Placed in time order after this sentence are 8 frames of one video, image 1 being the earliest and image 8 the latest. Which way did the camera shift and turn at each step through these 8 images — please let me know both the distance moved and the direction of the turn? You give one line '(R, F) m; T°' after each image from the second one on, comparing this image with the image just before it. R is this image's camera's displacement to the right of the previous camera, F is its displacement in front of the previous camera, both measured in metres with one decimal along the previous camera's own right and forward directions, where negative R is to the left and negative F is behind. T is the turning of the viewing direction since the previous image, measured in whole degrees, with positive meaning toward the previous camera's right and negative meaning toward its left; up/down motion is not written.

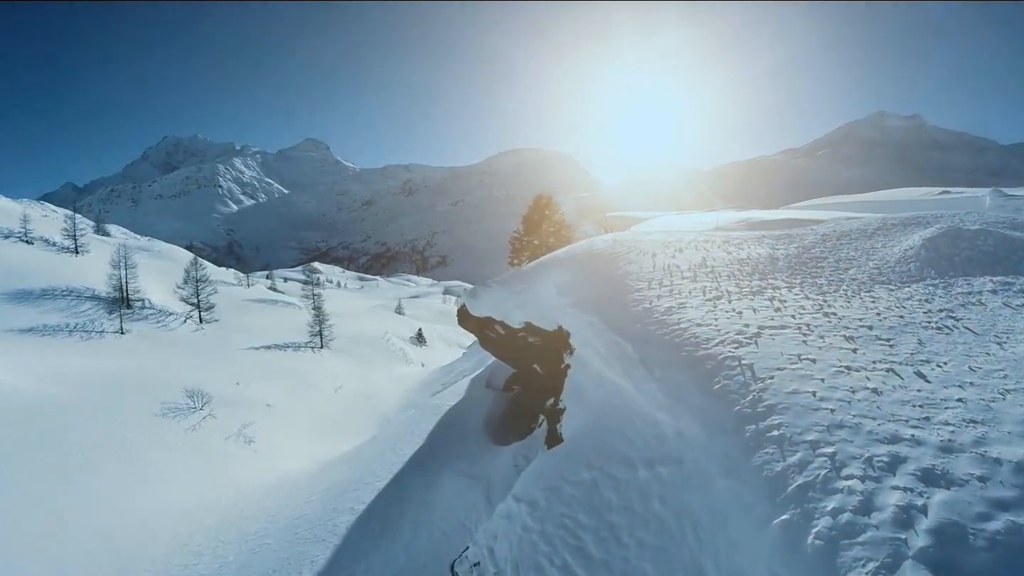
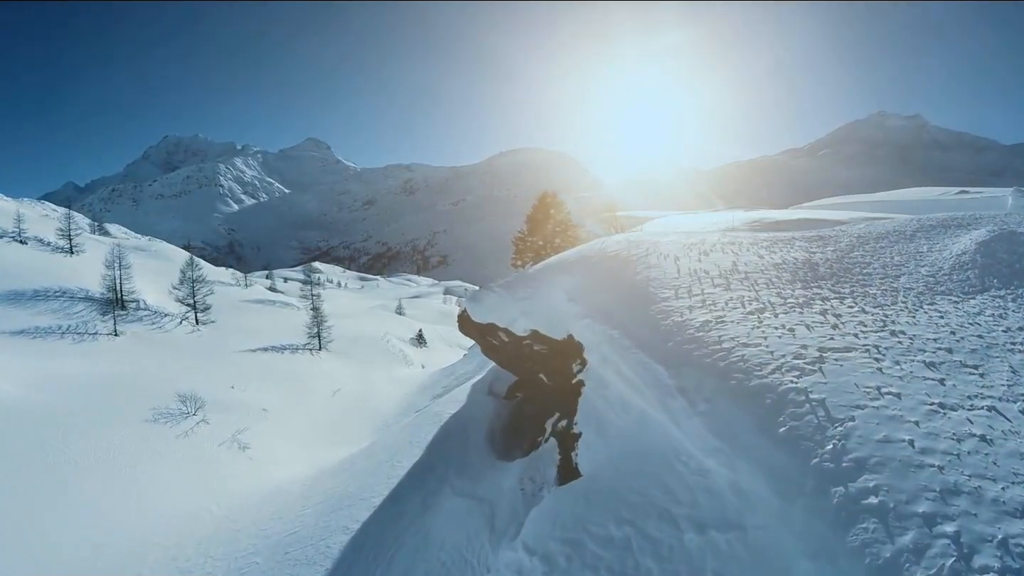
(-0.1, +1.1) m; 0°
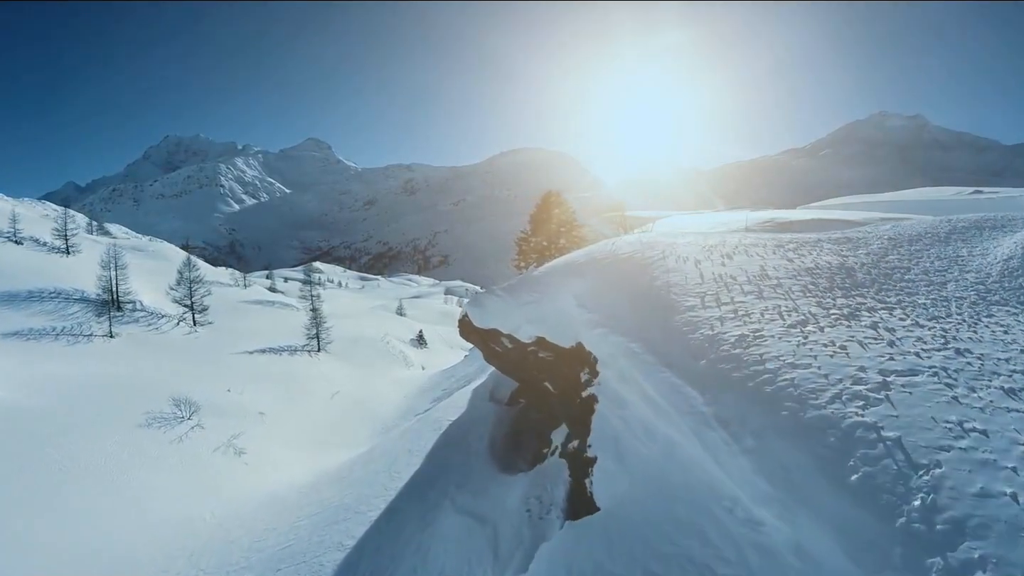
(-0.1, +0.8) m; 0°
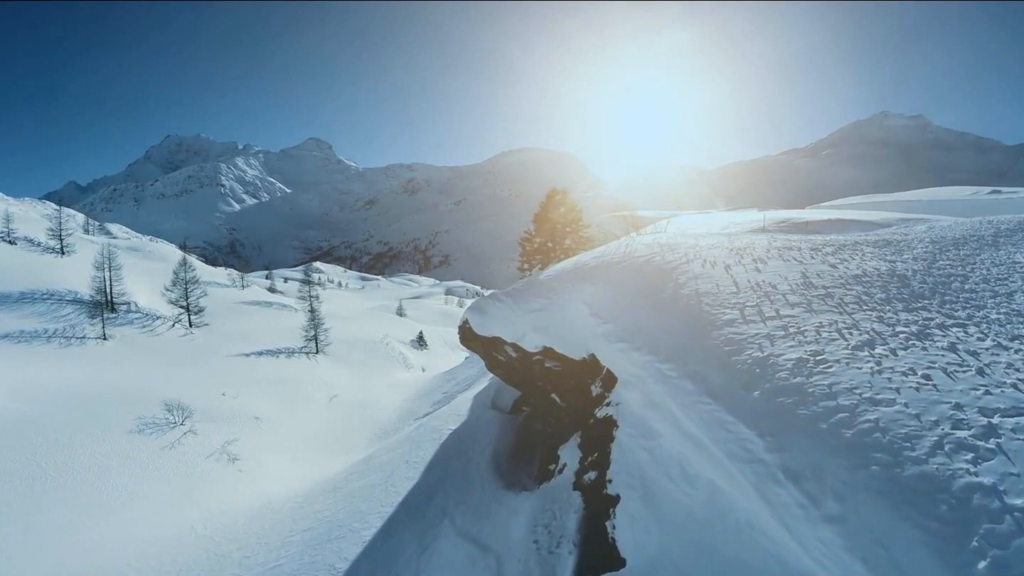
(-0.1, +1.0) m; 0°
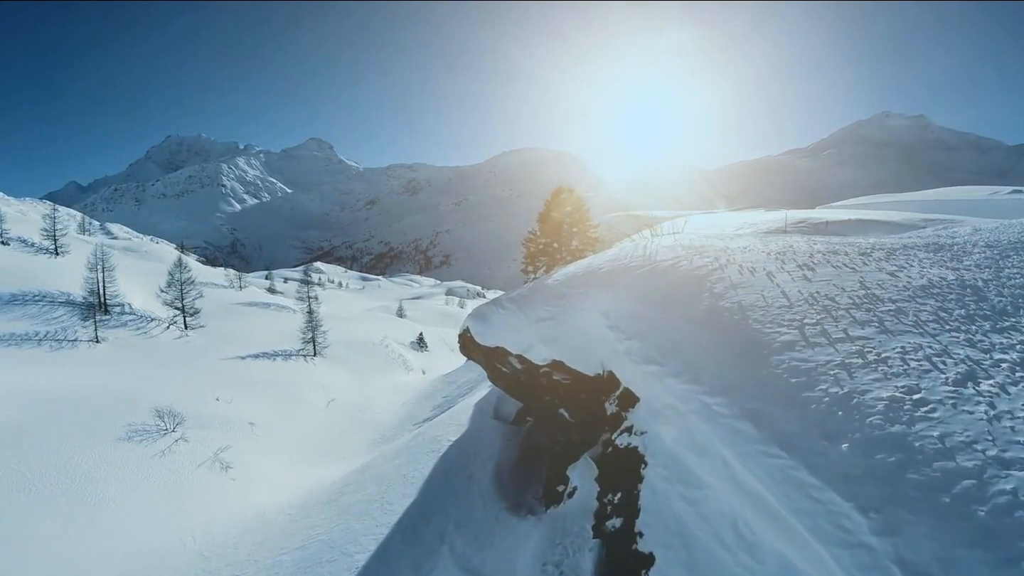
(-0.1, +1.1) m; 0°
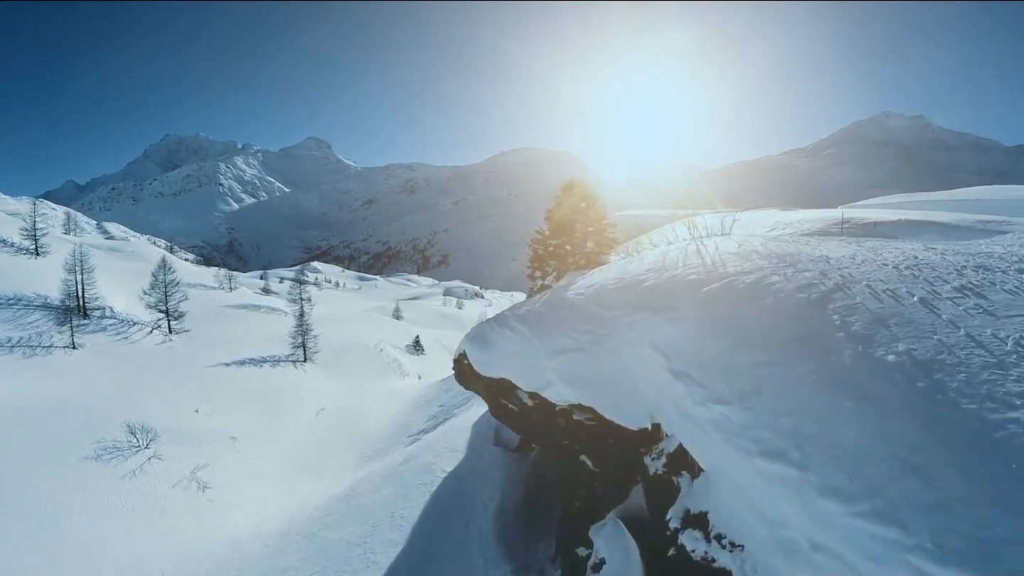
(-0.2, +2.4) m; 0°
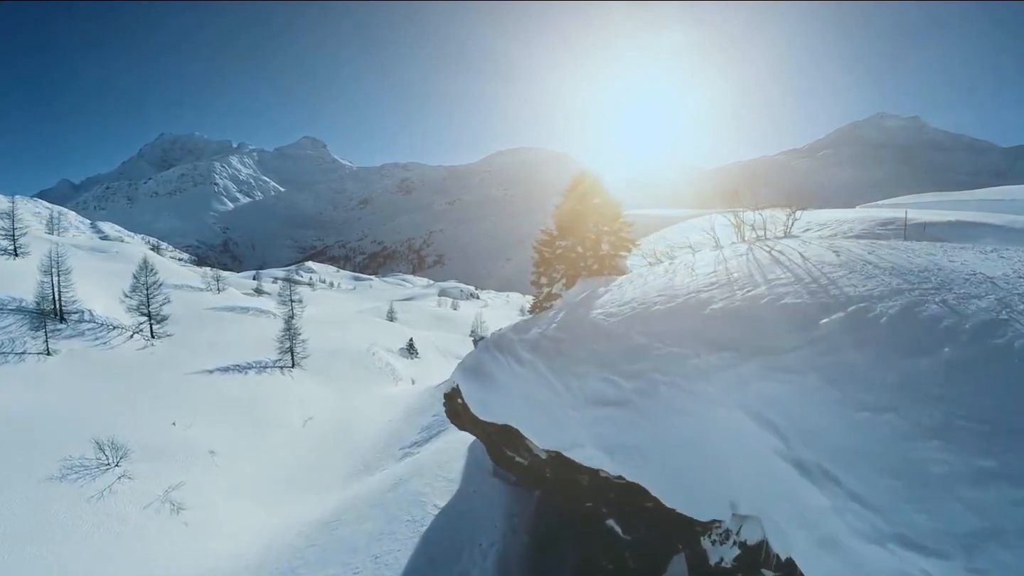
(-0.2, +2.1) m; 0°
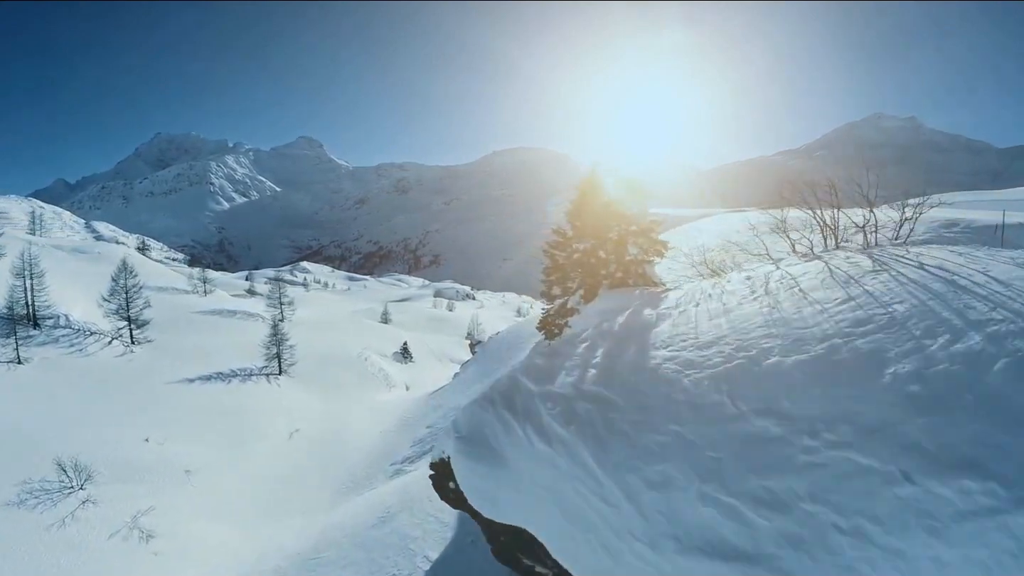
(-0.3, +2.3) m; 0°
